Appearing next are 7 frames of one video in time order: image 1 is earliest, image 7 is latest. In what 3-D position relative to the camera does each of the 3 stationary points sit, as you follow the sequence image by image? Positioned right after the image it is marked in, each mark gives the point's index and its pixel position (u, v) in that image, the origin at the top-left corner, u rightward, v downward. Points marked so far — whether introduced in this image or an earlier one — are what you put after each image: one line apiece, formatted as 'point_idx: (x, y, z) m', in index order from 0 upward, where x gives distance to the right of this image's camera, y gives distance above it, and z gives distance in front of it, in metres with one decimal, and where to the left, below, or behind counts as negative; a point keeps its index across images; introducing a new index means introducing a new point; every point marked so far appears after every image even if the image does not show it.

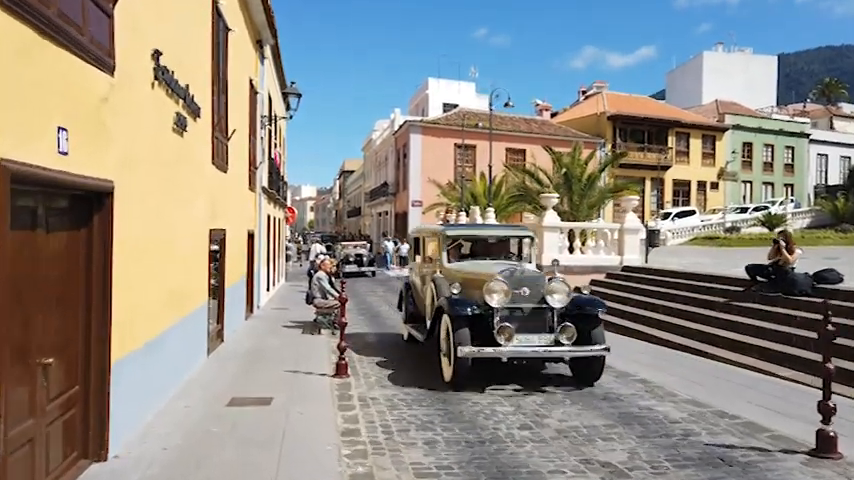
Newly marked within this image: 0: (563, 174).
0: (+4.2, +2.0, +19.2) m
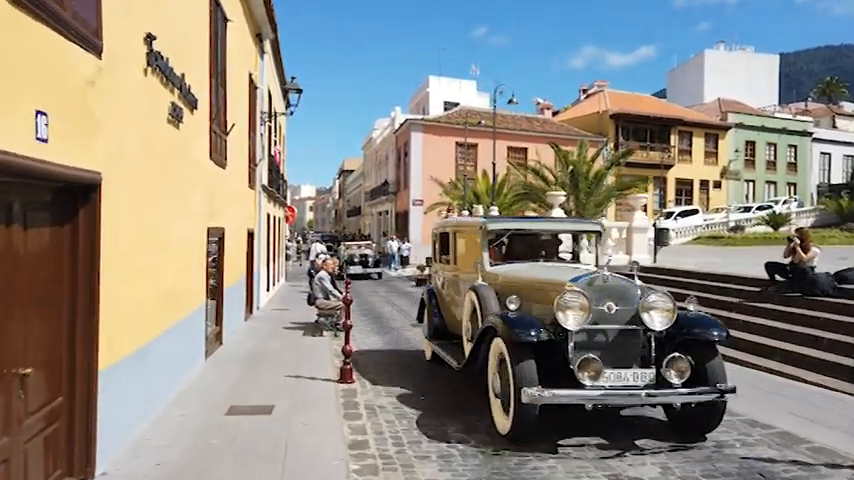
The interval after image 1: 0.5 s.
0: (+4.3, +2.1, +18.8) m
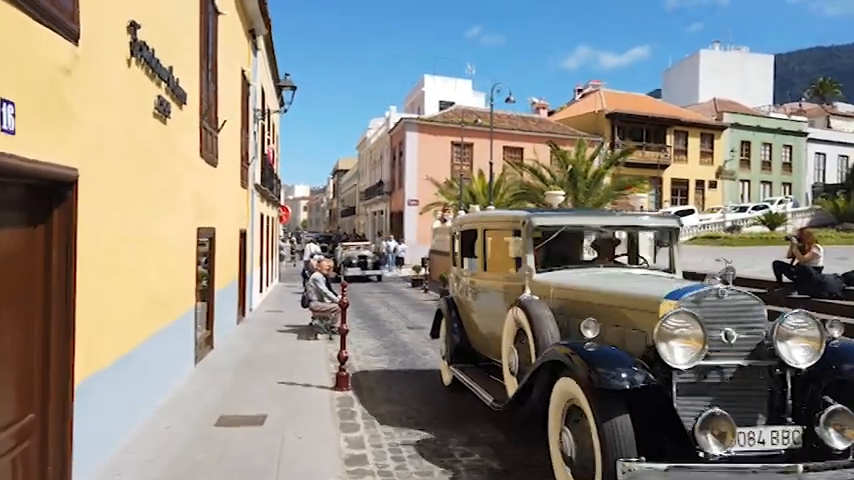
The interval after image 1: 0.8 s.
0: (+4.2, +2.1, +18.5) m
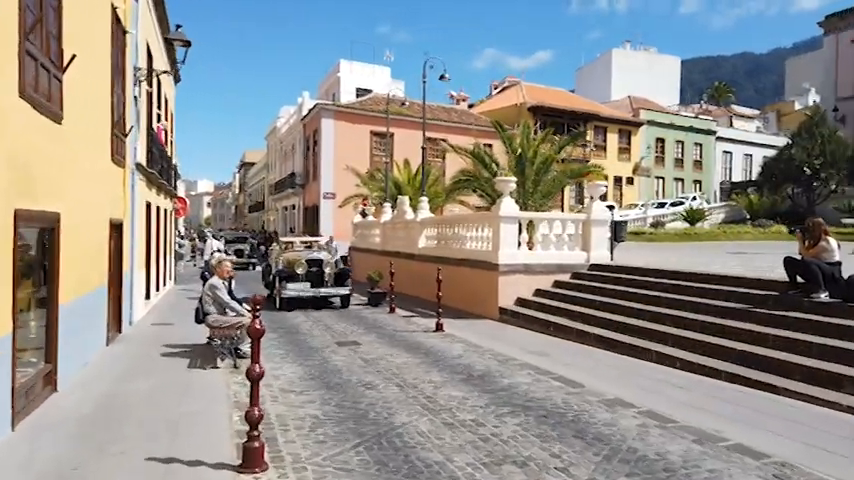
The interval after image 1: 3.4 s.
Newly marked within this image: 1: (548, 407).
0: (+2.3, +2.2, +16.3) m
1: (+1.2, -1.7, +6.3) m
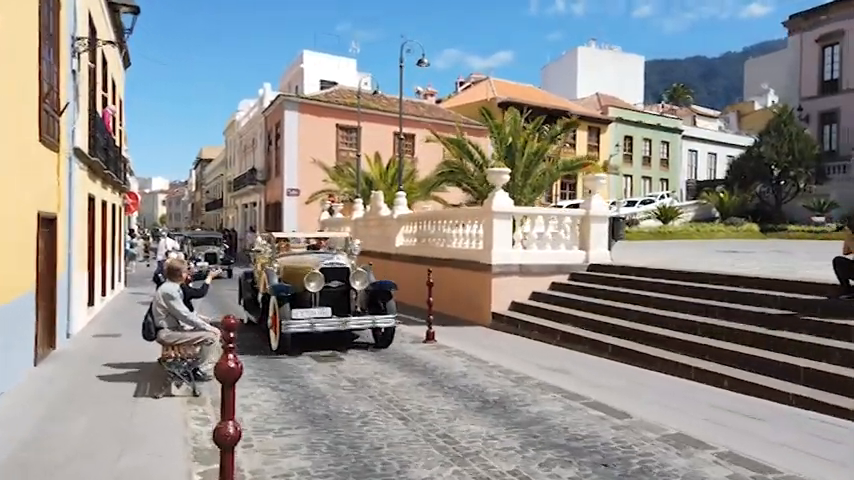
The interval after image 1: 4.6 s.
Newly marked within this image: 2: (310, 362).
0: (+1.8, +2.2, +15.0) m
1: (+1.4, -1.6, +4.9) m
2: (-1.6, -1.7, +8.8) m
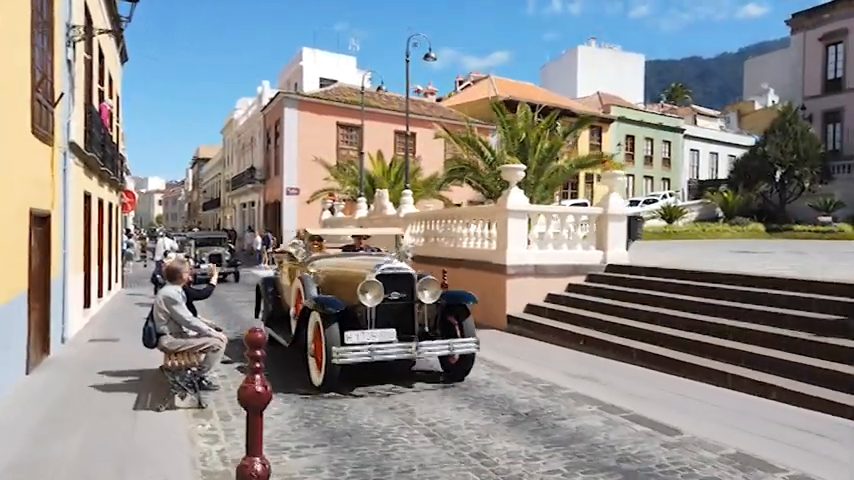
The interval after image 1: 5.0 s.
0: (+2.0, +2.3, +14.5) m
1: (+1.6, -1.6, +4.4) m
2: (-1.4, -1.7, +8.3) m
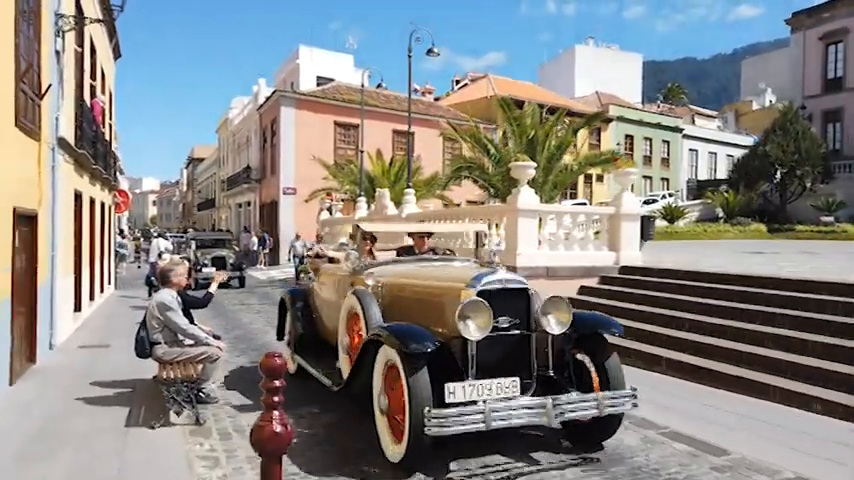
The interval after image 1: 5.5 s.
0: (+2.1, +2.2, +14.0) m
1: (+1.8, -1.6, +3.9) m
2: (-1.2, -1.7, +7.8) m
